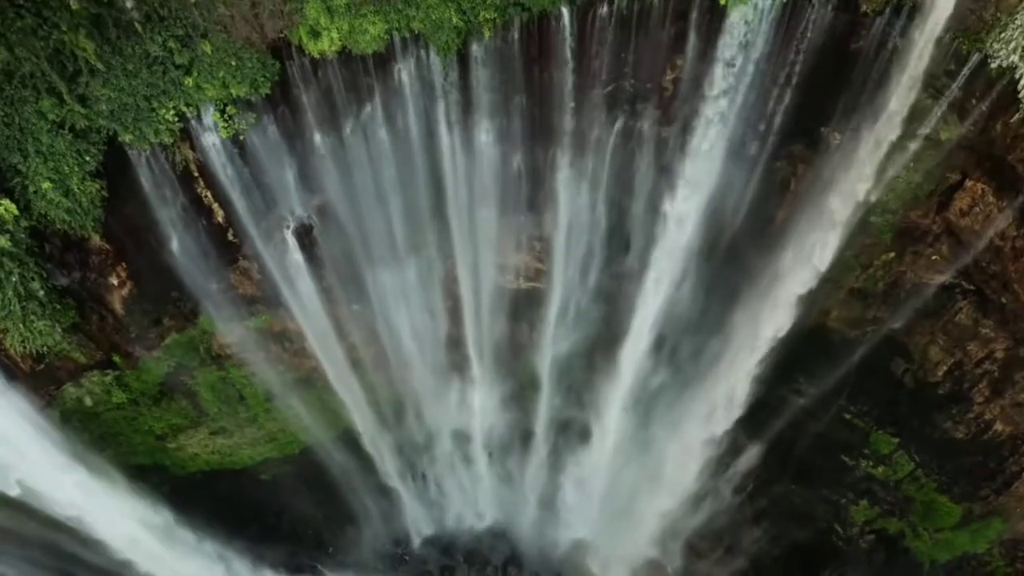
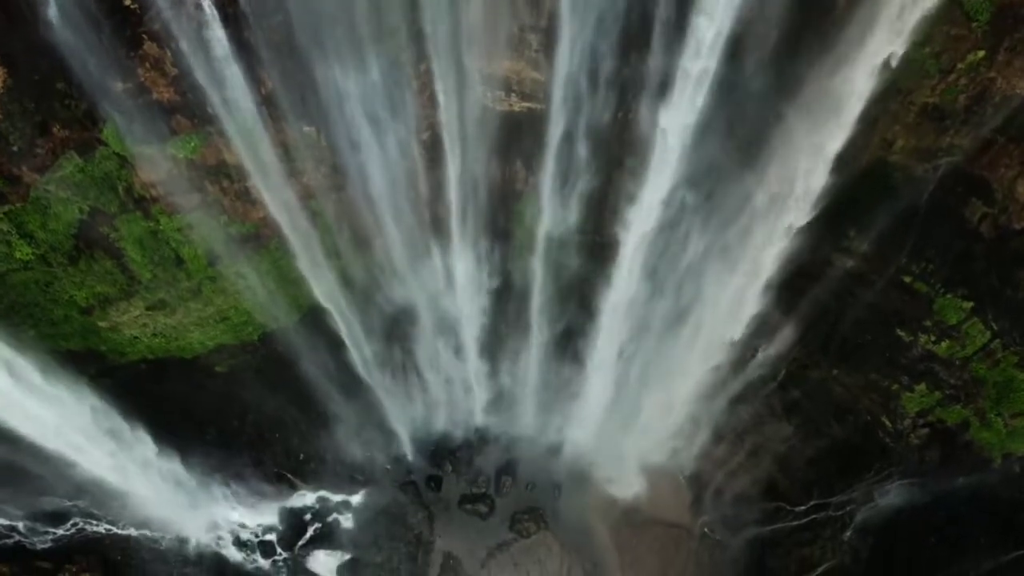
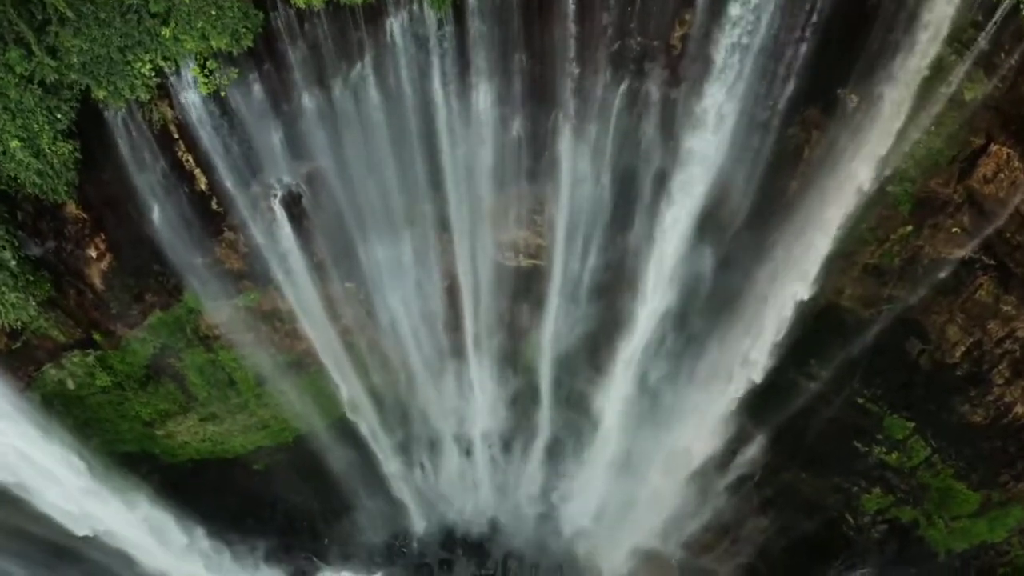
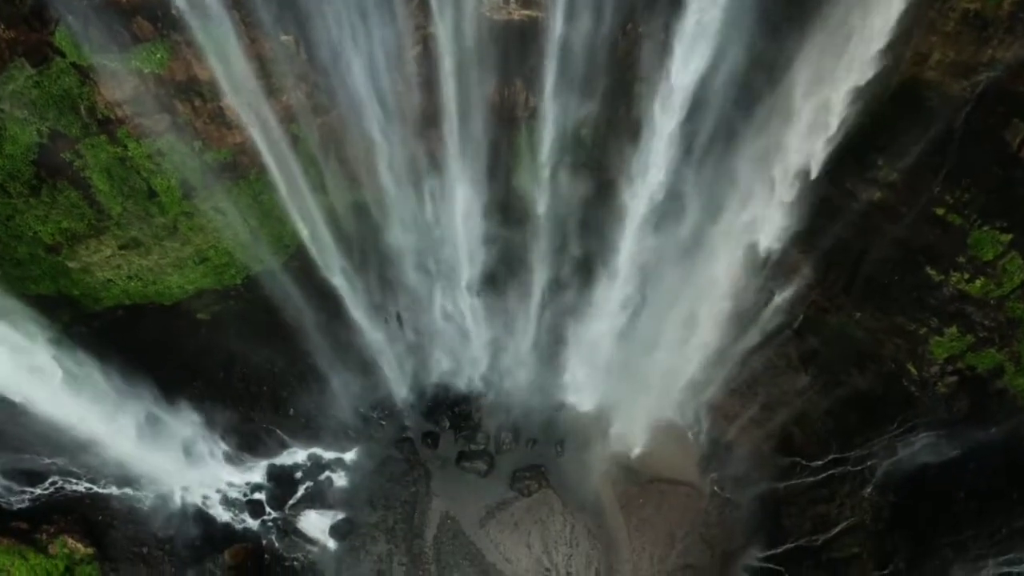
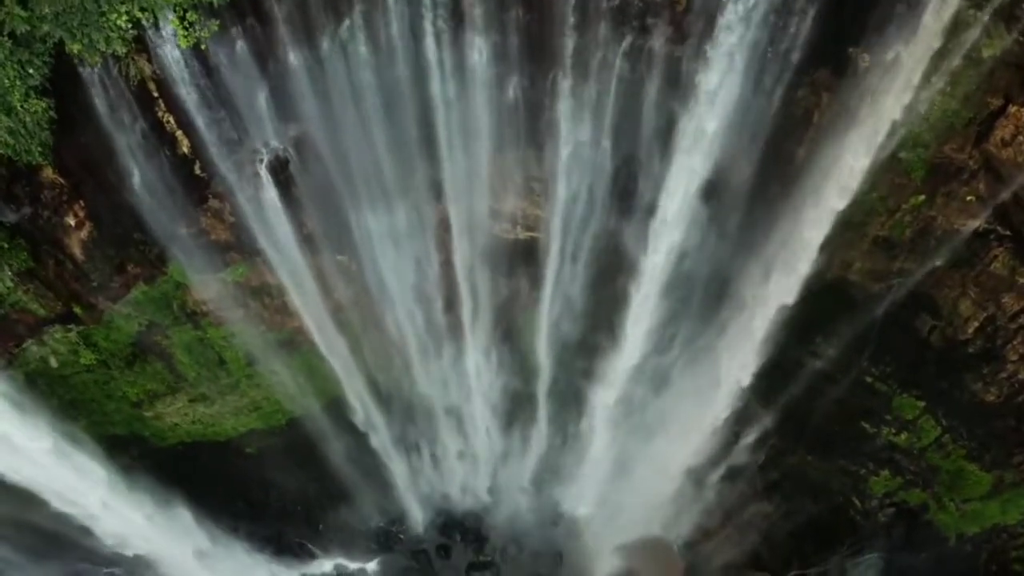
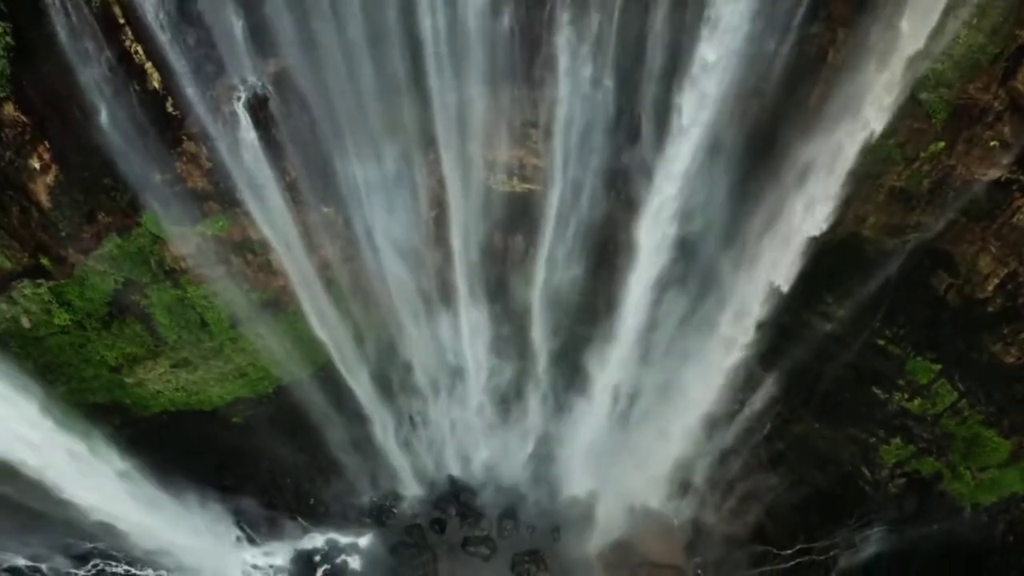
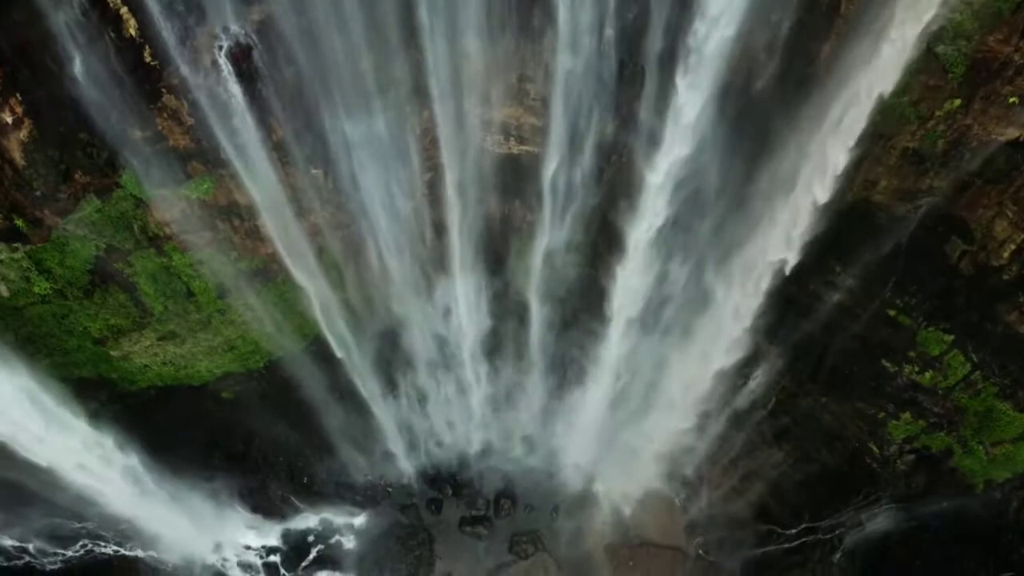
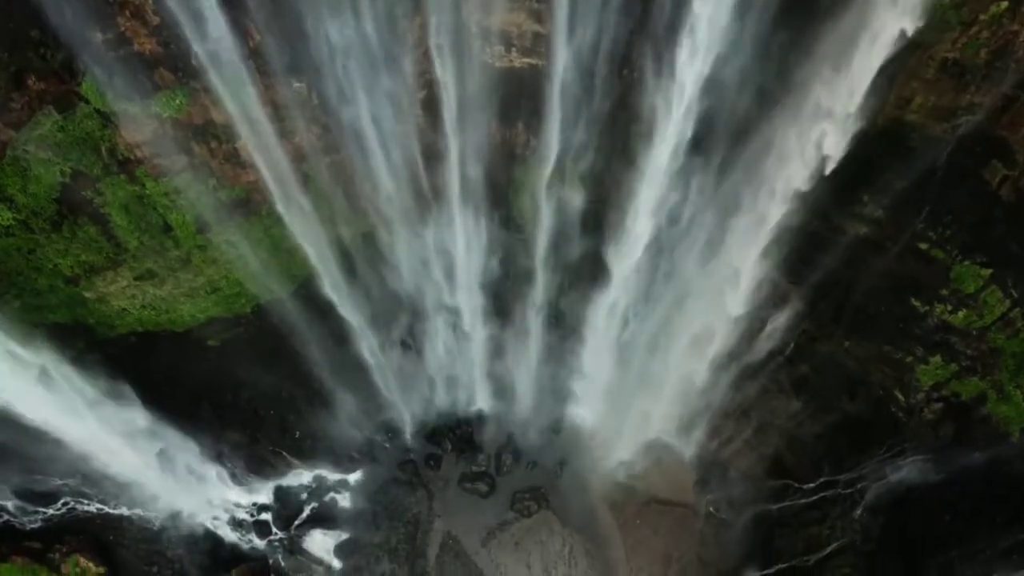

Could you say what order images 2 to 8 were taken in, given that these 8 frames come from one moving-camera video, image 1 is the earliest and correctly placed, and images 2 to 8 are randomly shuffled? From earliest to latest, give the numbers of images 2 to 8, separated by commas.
3, 5, 6, 7, 2, 8, 4
